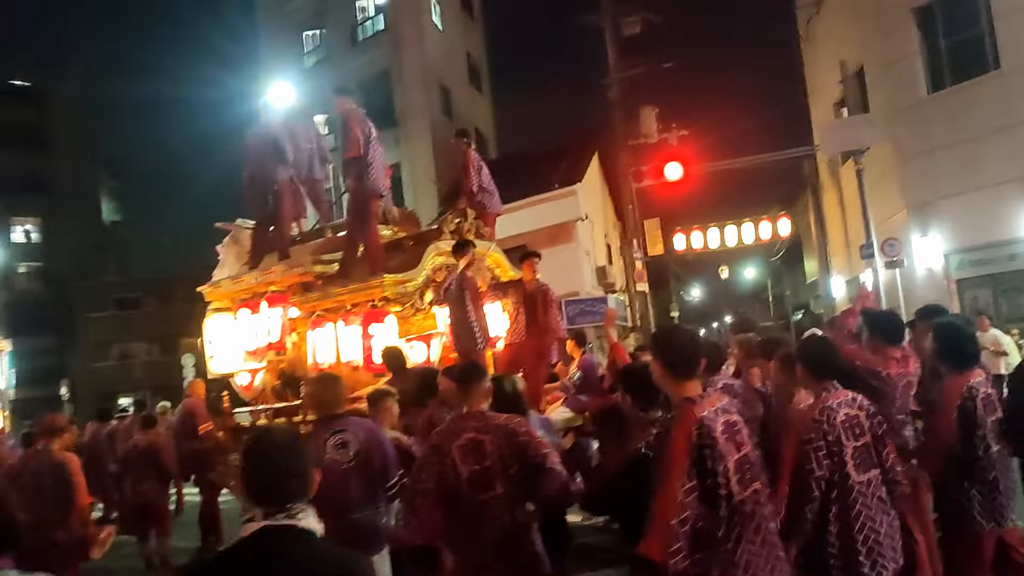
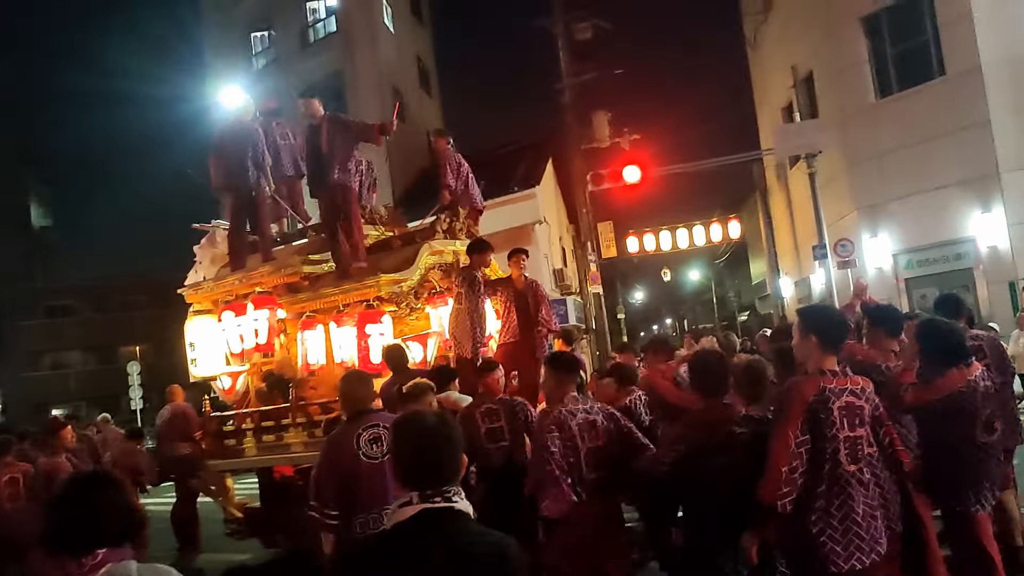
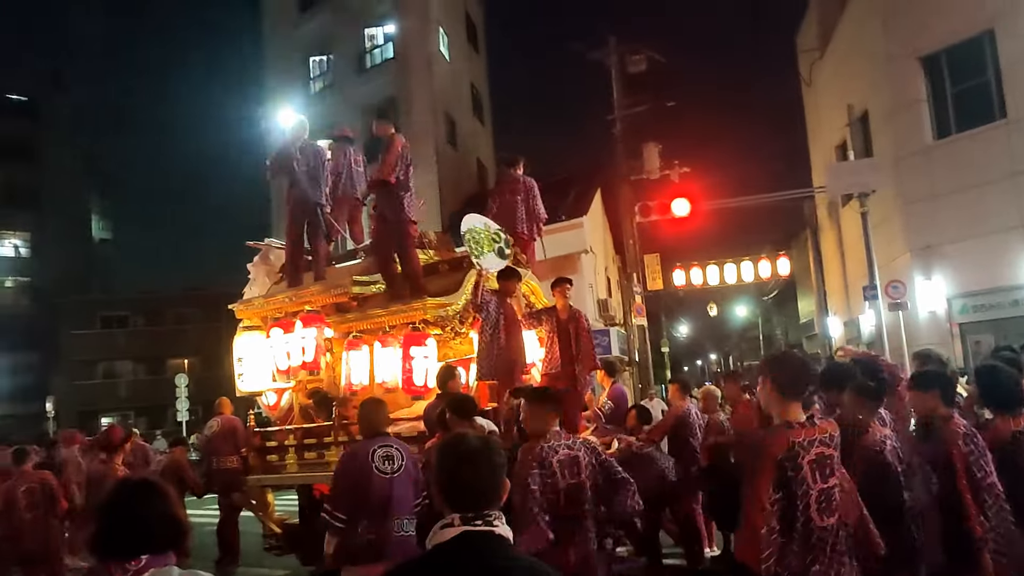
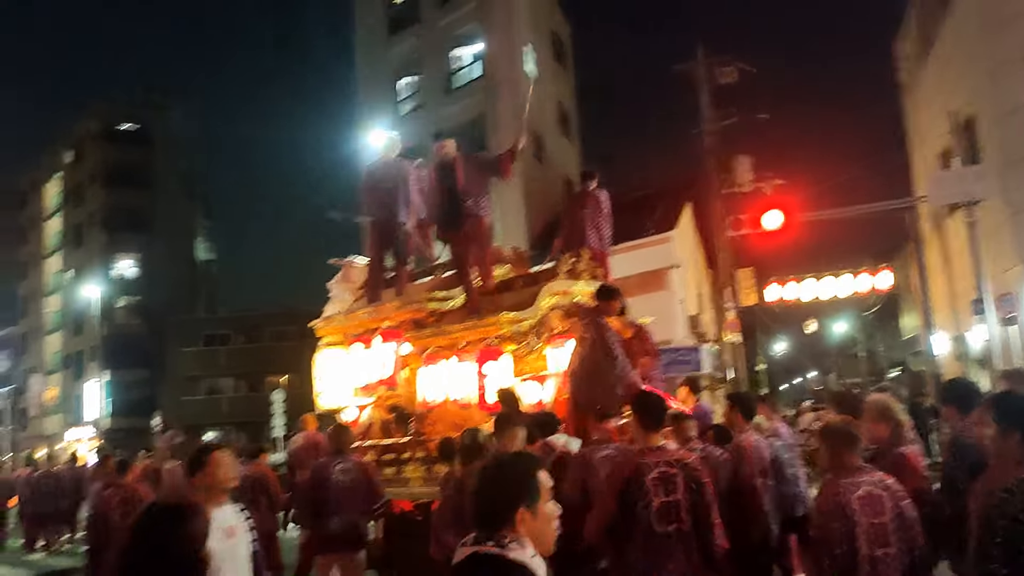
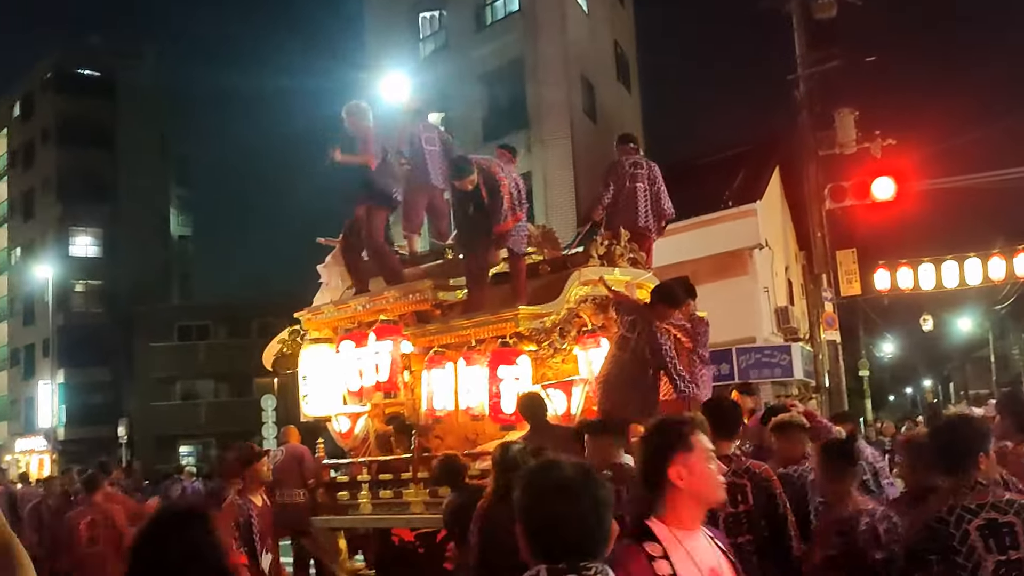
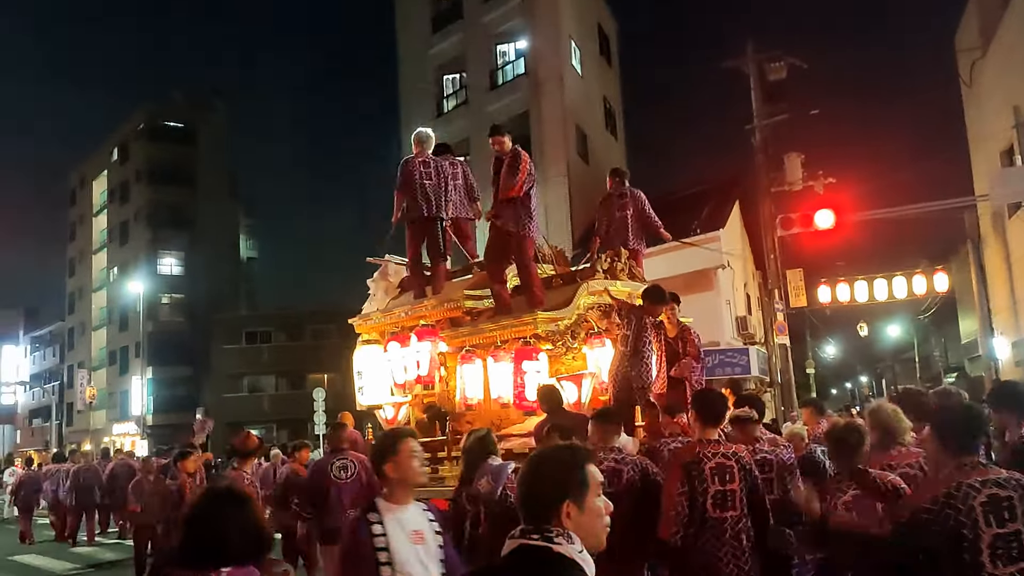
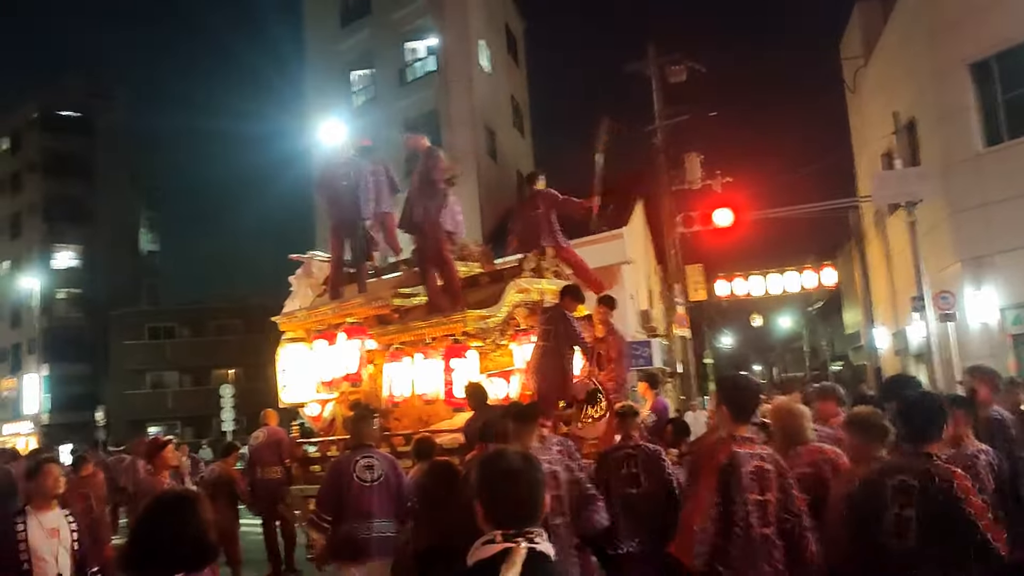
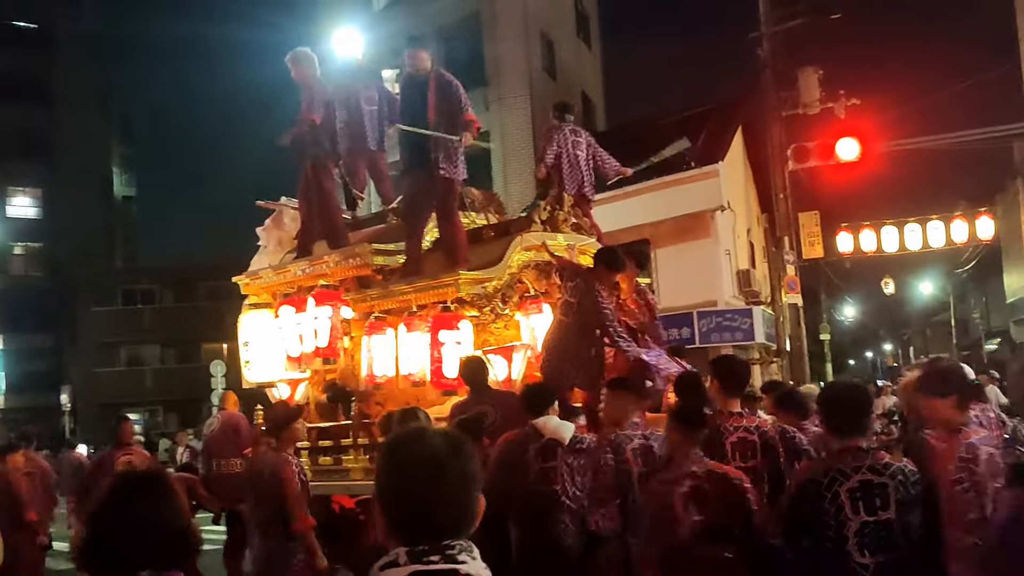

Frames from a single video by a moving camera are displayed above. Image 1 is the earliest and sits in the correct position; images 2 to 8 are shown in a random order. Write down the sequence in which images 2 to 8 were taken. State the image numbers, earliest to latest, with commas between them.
2, 3, 7, 4, 6, 5, 8
